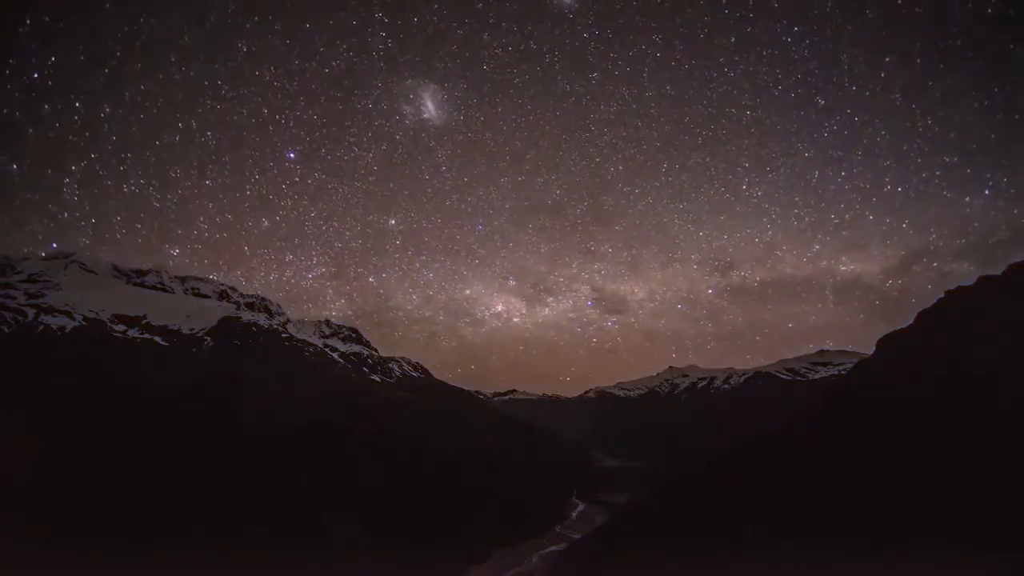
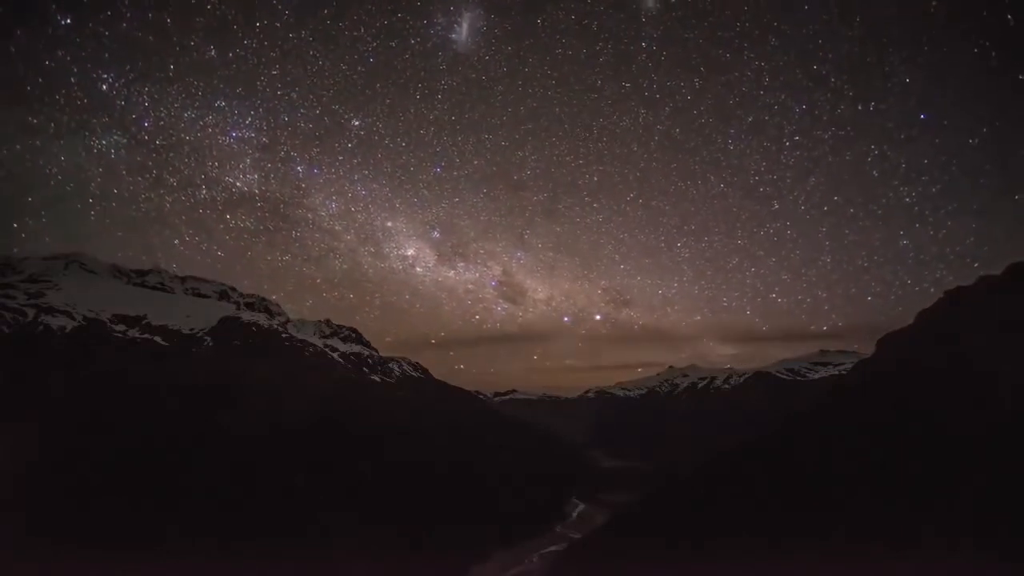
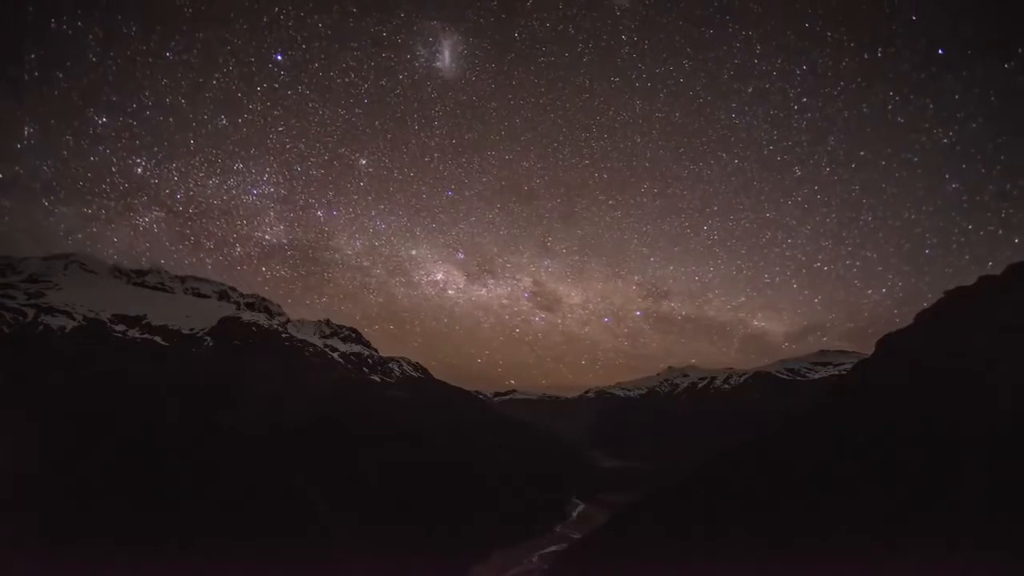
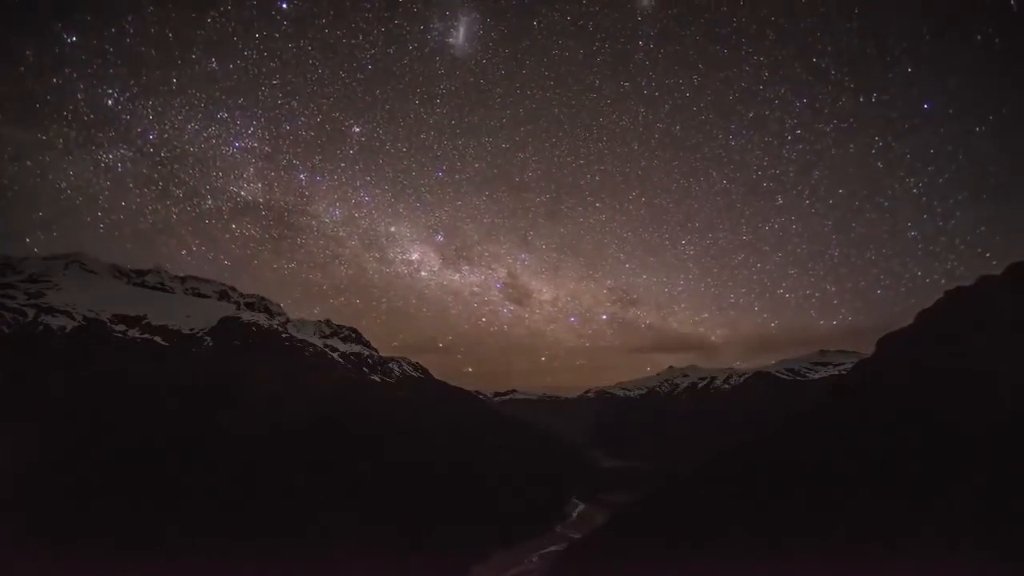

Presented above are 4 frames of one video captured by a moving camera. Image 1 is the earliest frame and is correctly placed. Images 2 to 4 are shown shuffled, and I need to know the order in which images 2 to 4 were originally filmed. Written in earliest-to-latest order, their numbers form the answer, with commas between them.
3, 4, 2
